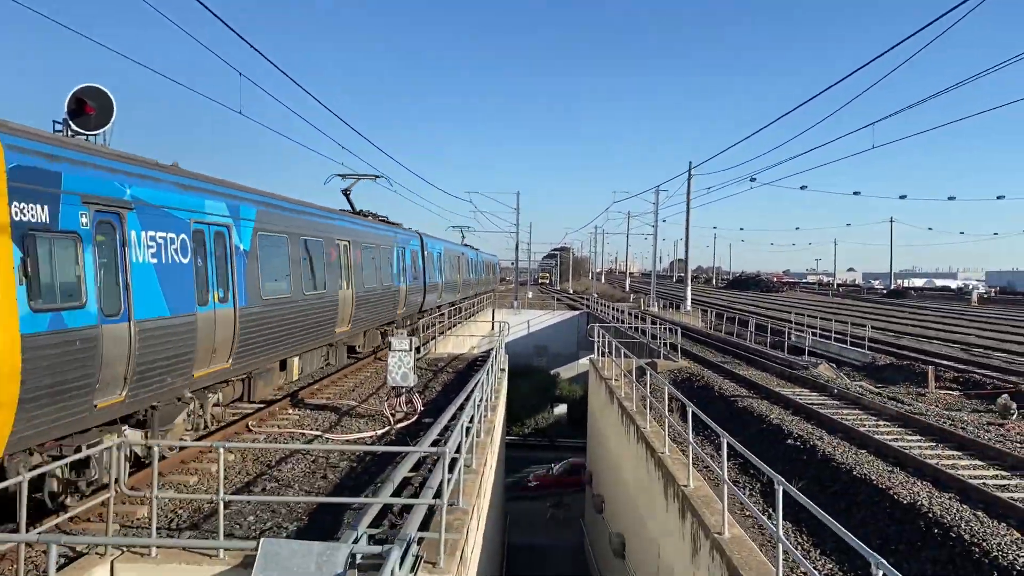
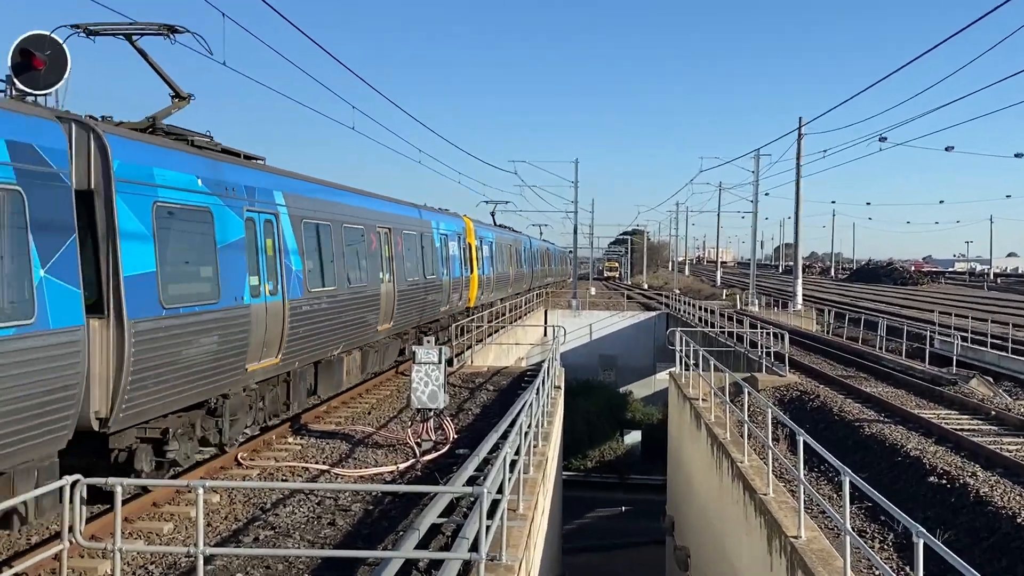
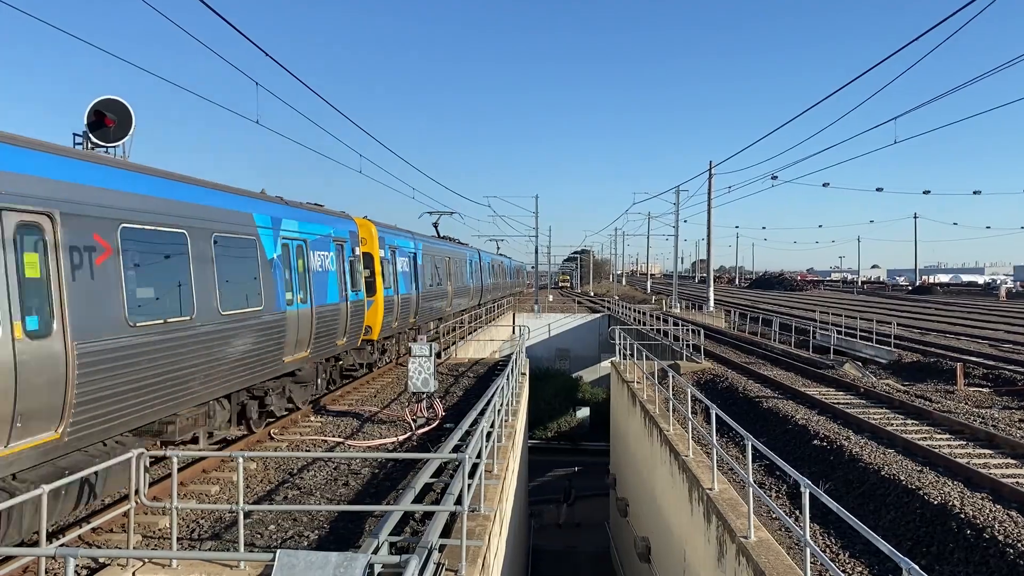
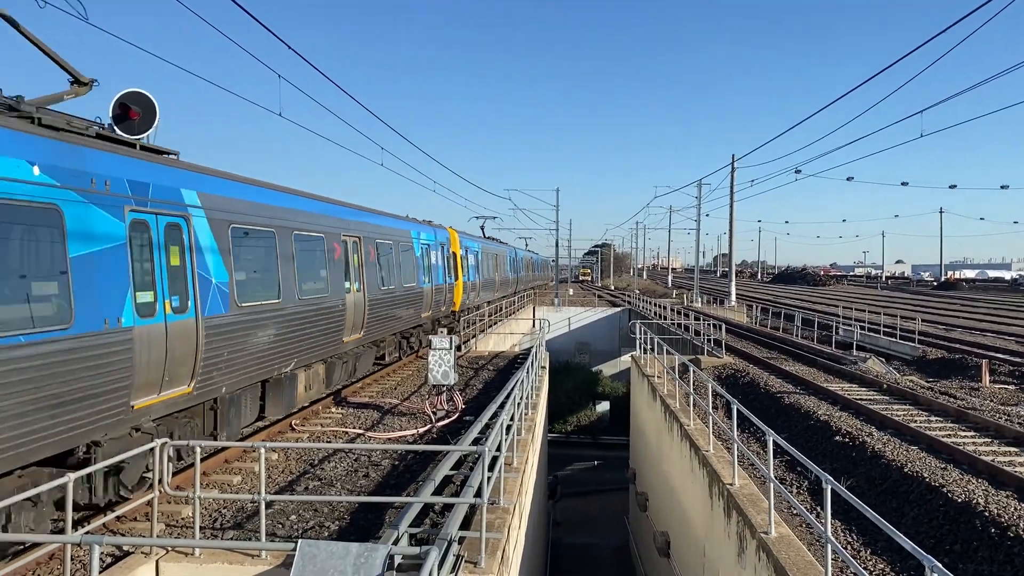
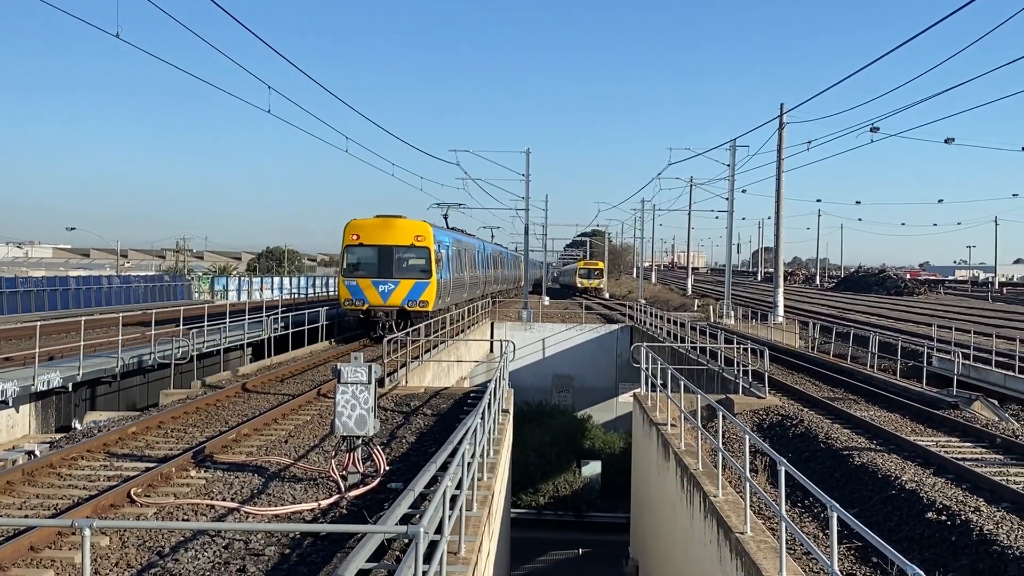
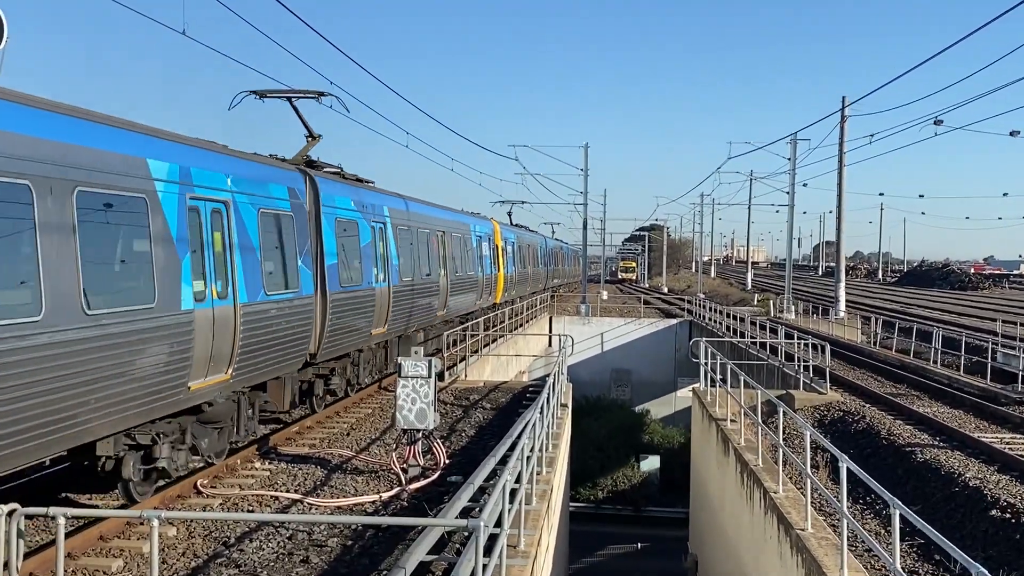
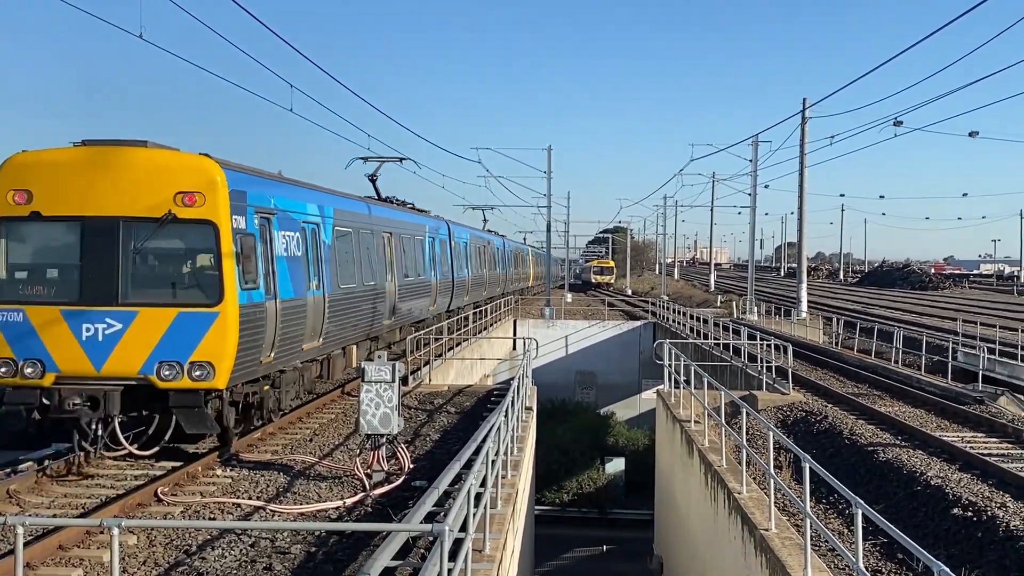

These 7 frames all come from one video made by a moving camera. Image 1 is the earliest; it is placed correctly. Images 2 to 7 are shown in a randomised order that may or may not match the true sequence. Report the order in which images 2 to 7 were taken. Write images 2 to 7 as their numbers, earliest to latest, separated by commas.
3, 4, 2, 6, 7, 5
